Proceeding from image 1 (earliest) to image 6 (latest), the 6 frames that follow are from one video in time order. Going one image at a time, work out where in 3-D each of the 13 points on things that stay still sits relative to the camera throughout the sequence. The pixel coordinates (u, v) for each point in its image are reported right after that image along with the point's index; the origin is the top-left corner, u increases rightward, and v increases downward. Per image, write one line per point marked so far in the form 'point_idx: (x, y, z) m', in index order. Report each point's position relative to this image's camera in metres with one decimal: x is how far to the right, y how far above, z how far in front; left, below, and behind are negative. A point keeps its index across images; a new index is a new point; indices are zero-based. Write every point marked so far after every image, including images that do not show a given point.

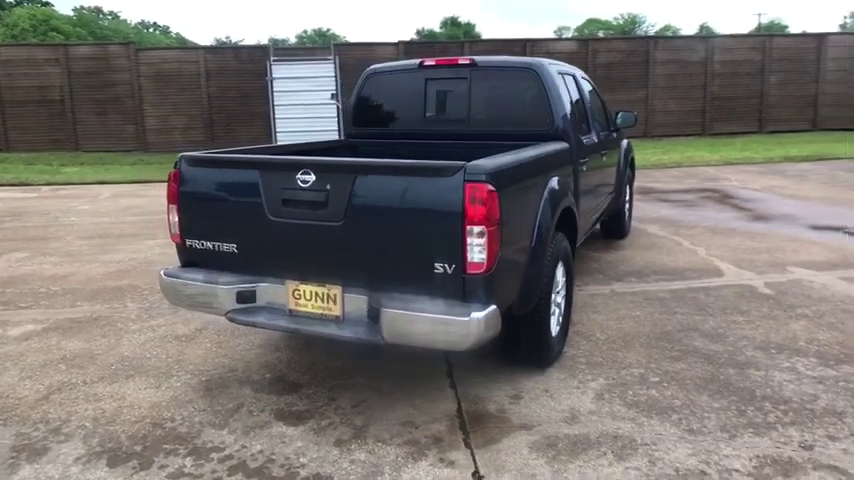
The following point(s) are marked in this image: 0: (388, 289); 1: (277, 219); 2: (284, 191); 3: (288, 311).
0: (-0.2, -0.2, +2.9) m
1: (-0.7, +0.1, +3.1) m
2: (-0.7, +0.2, +3.1) m
3: (-0.7, -0.4, +3.2) m
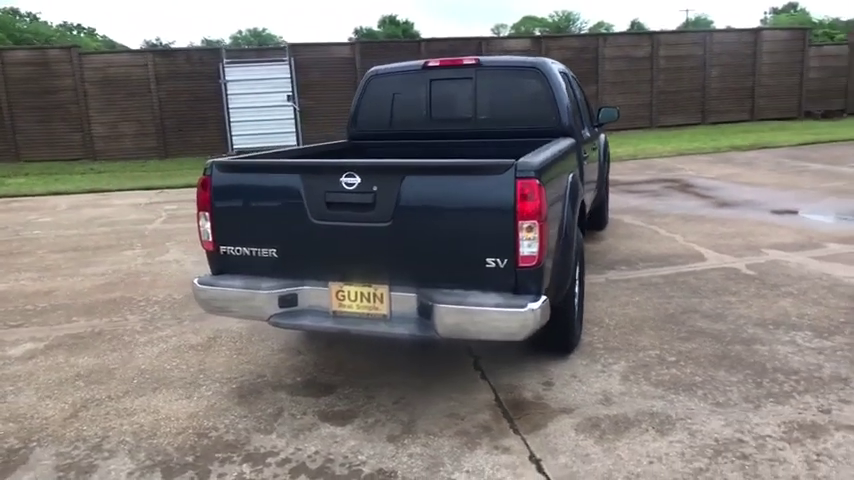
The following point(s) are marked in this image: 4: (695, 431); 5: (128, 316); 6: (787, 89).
0: (+0.1, -0.2, +3.0) m
1: (-0.5, +0.1, +3.1) m
2: (-0.5, +0.2, +3.1) m
3: (-0.5, -0.4, +3.2) m
4: (+1.3, -0.9, +3.1) m
5: (-2.4, -0.6, +5.0) m
6: (+9.5, +4.0, +16.3) m
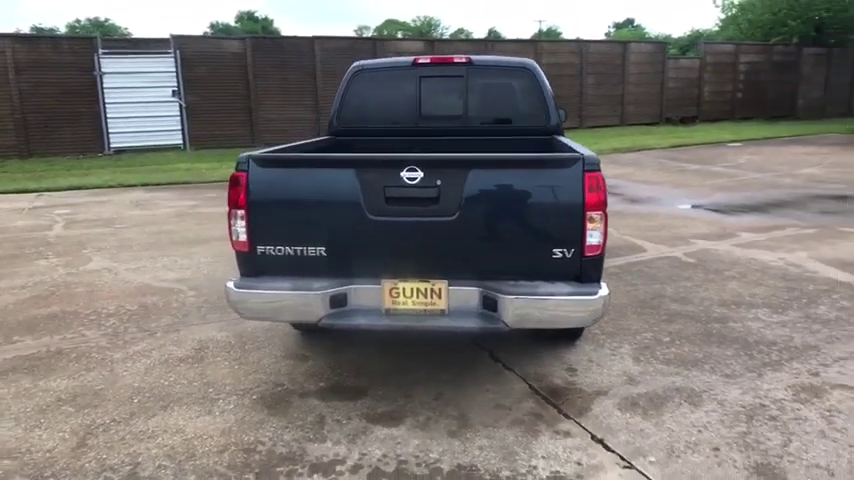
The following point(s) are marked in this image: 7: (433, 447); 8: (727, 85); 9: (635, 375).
0: (+0.4, -0.2, +3.1) m
1: (-0.2, +0.1, +3.1) m
2: (-0.2, +0.3, +3.0) m
3: (-0.2, -0.4, +3.1) m
4: (+1.6, -0.9, +3.4) m
5: (-2.5, -0.7, +4.5) m
6: (+6.5, +4.2, +18.2) m
7: (0.0, -1.0, +3.0) m
8: (+9.2, +4.8, +18.9) m
9: (+1.2, -0.8, +3.7) m
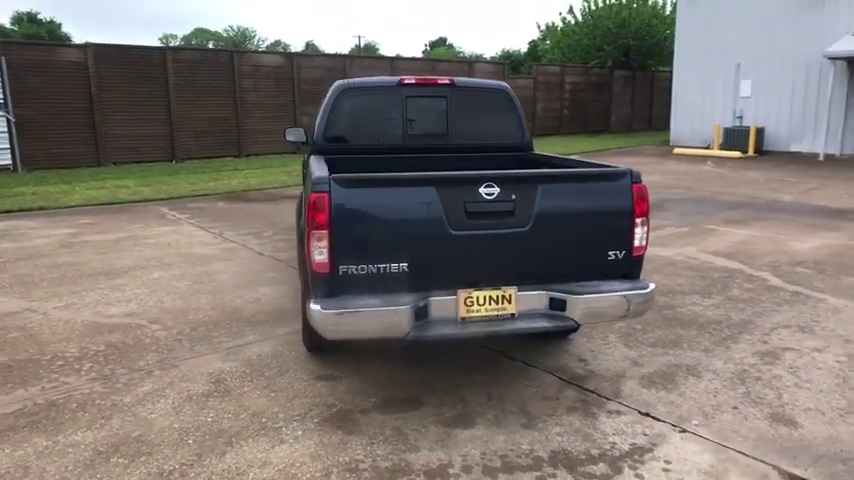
0: (+0.8, -0.2, +3.5) m
1: (+0.2, 0.0, +3.3) m
2: (+0.2, +0.2, +3.3) m
3: (+0.2, -0.4, +3.3) m
4: (+1.9, -0.9, +4.1) m
5: (-2.3, -0.9, +3.9) m
6: (+2.1, +4.0, +19.7) m
7: (+0.5, -1.1, +3.3) m
8: (+4.4, +4.7, +21.2) m
9: (+1.5, -0.8, +4.3) m
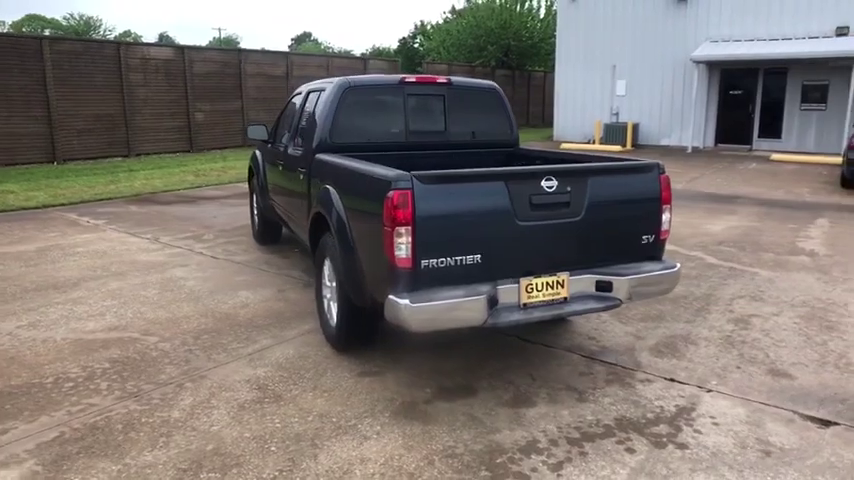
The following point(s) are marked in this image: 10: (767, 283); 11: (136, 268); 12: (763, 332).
0: (+1.1, -0.1, +3.8) m
1: (+0.5, +0.1, +3.5) m
2: (+0.6, +0.2, +3.5) m
3: (+0.6, -0.4, +3.5) m
4: (+2.1, -0.7, +4.7) m
5: (-2.0, -0.9, +3.6) m
6: (-1.2, +4.2, +19.9) m
7: (+0.9, -1.0, +3.6) m
8: (+0.7, +4.9, +21.9) m
9: (+1.6, -0.7, +4.8) m
10: (+3.2, -0.4, +5.9) m
11: (-3.0, -0.3, +6.5) m
12: (+2.6, -0.7, +4.8) m
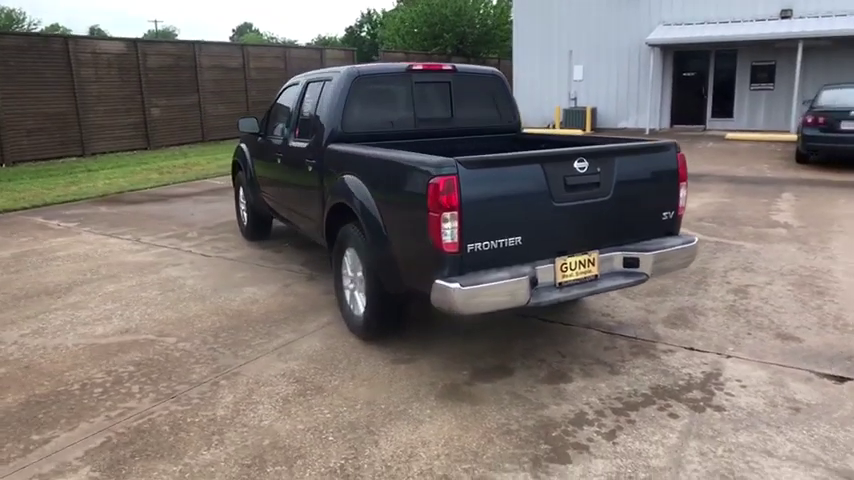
0: (+1.3, 0.0, +3.9) m
1: (+0.8, +0.2, +3.6) m
2: (+0.8, +0.4, +3.6) m
3: (+0.8, -0.3, +3.6) m
4: (+2.2, -0.5, +4.9) m
5: (-1.7, -0.9, +3.5) m
6: (-2.5, +4.4, +19.8) m
7: (+1.1, -0.9, +3.7) m
8: (-0.8, +5.3, +21.9) m
9: (+1.8, -0.5, +5.0) m
10: (+3.3, -0.1, +6.2) m
11: (-3.0, -0.3, +6.3) m
12: (+2.7, -0.5, +5.0) m
